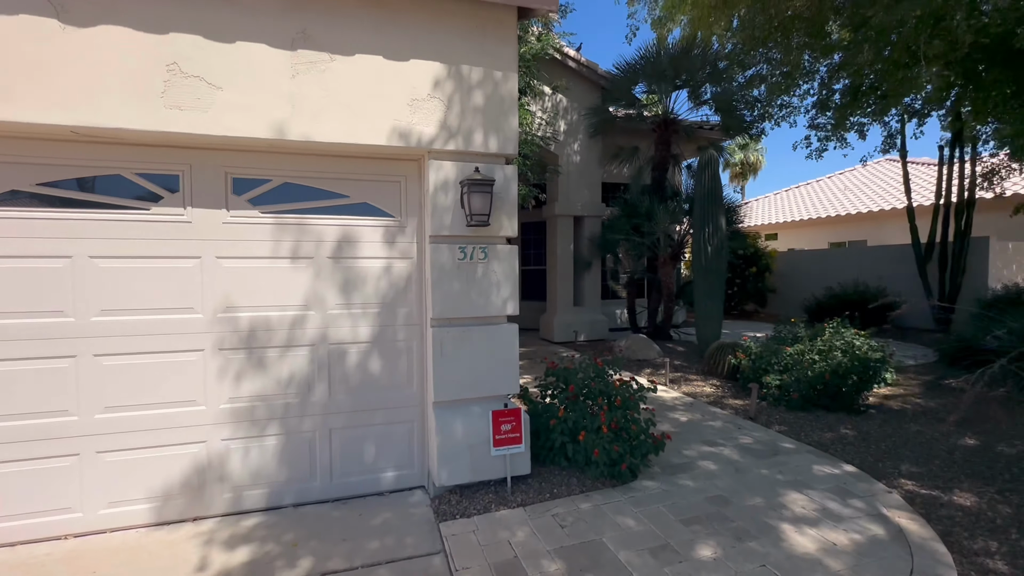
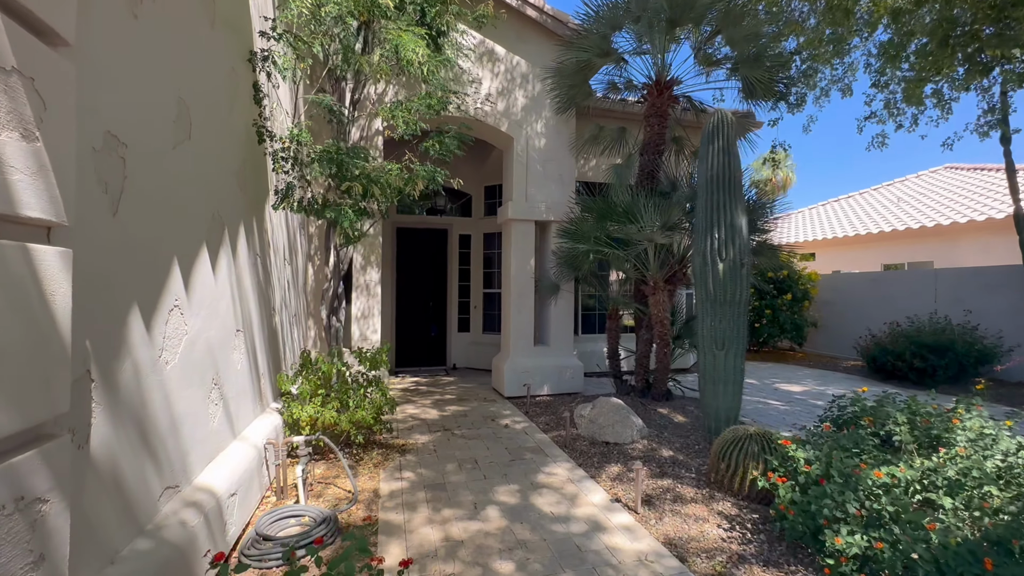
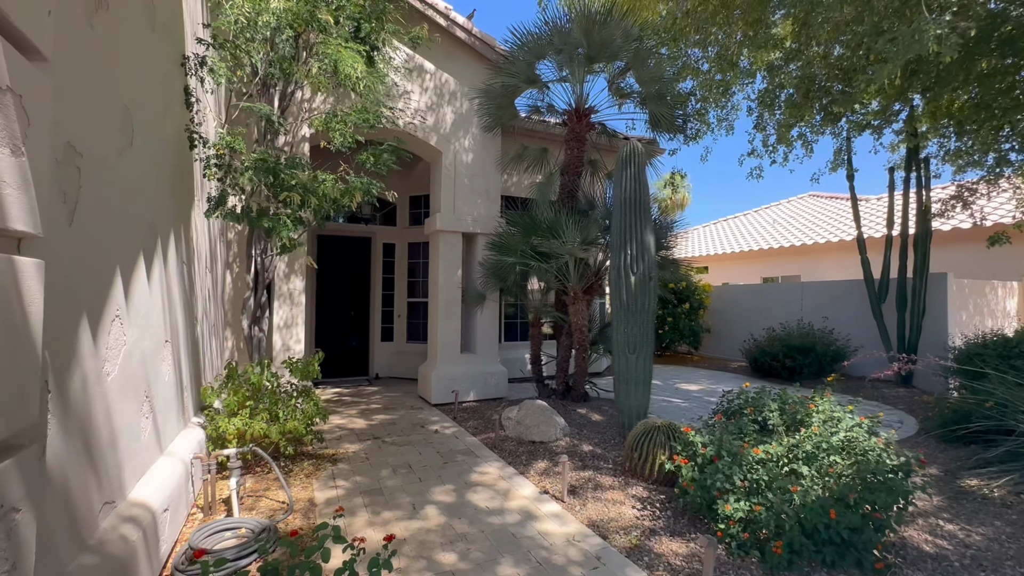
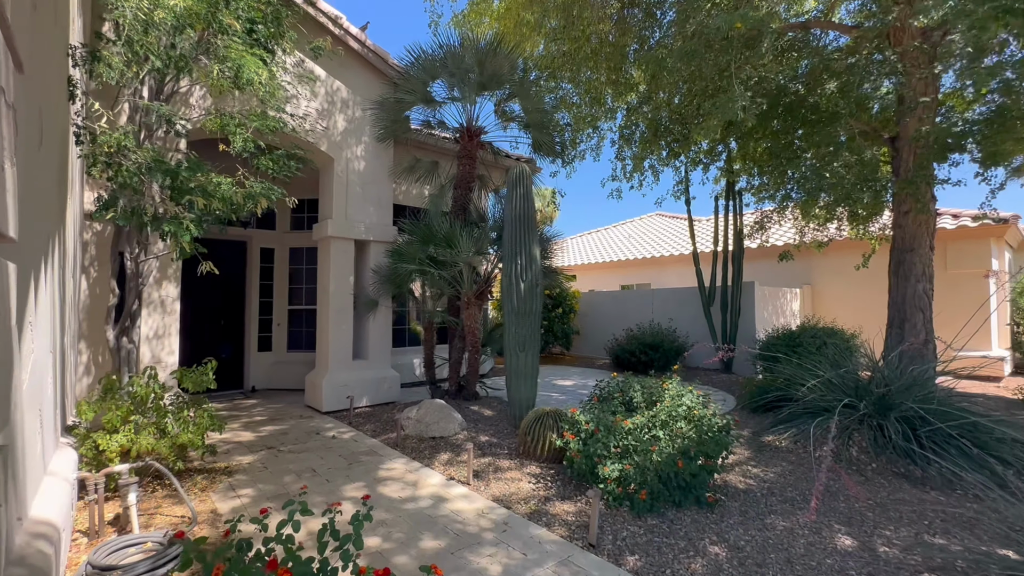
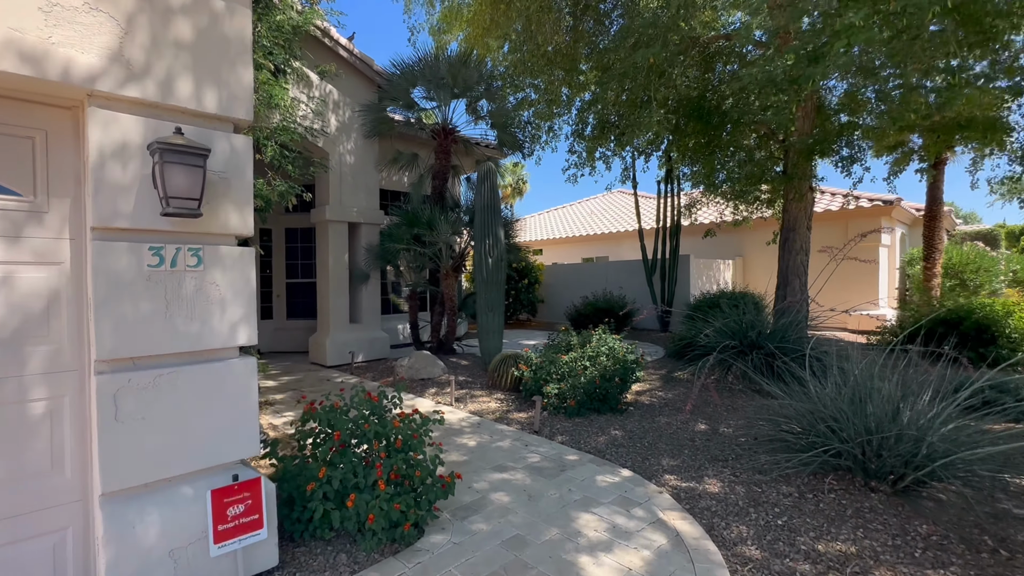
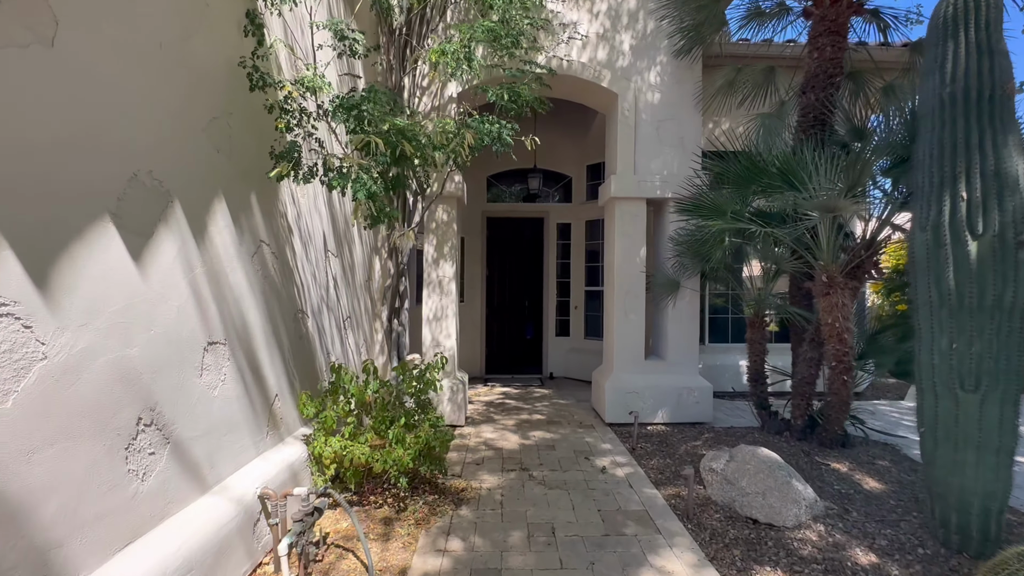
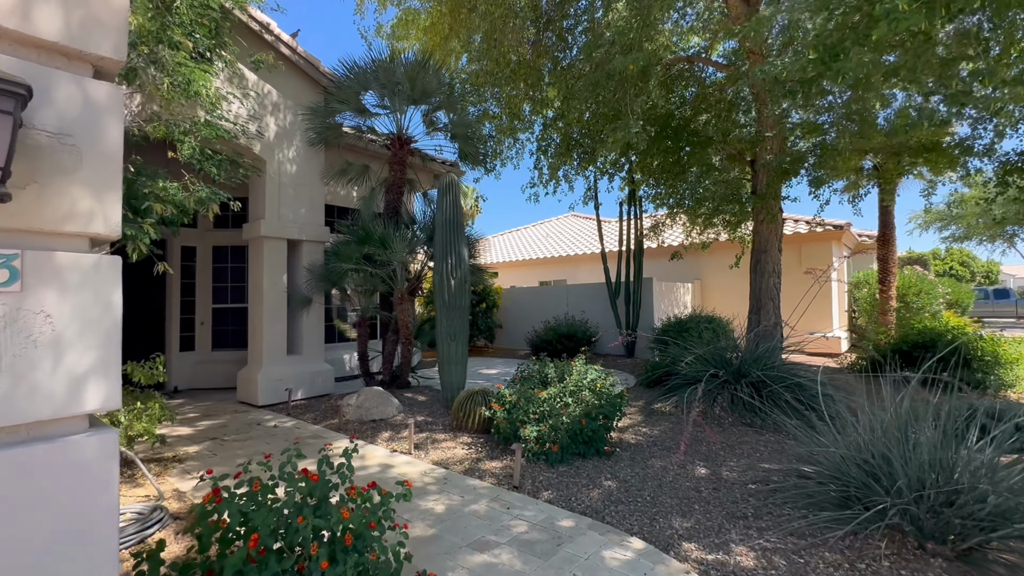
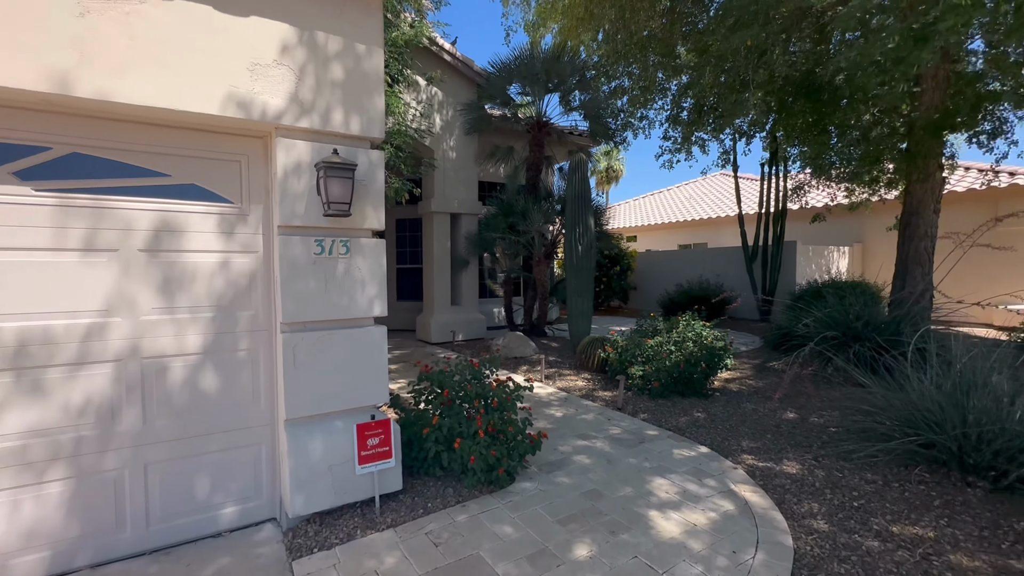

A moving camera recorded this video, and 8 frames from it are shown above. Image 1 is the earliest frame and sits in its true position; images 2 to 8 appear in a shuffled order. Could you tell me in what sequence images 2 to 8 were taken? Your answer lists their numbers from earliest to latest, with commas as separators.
8, 5, 7, 4, 3, 2, 6
